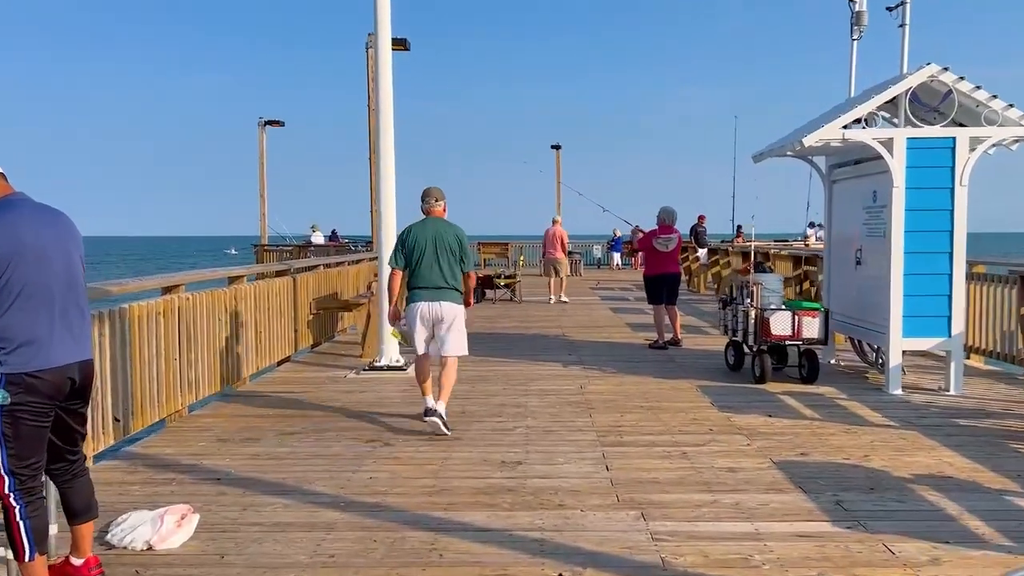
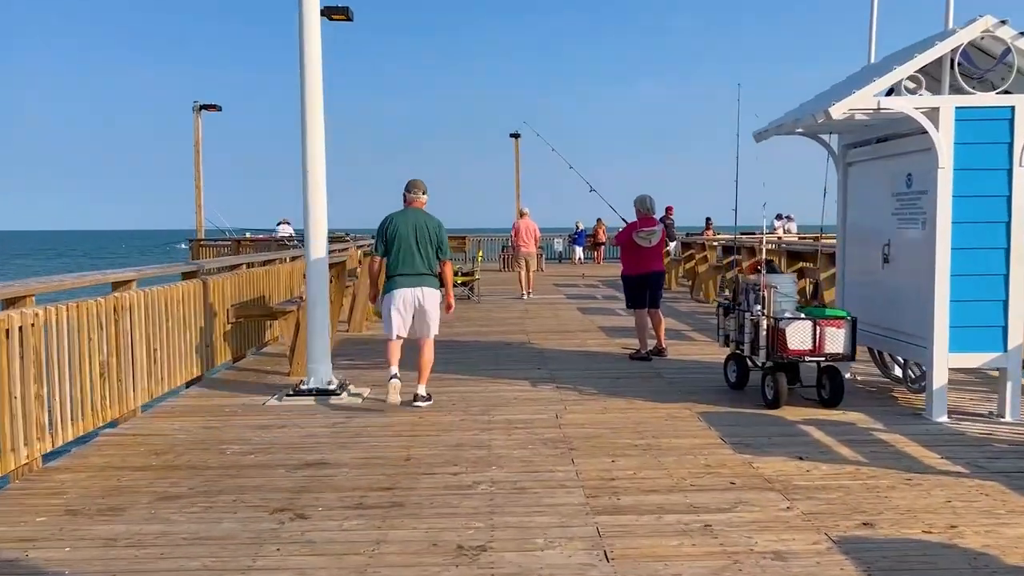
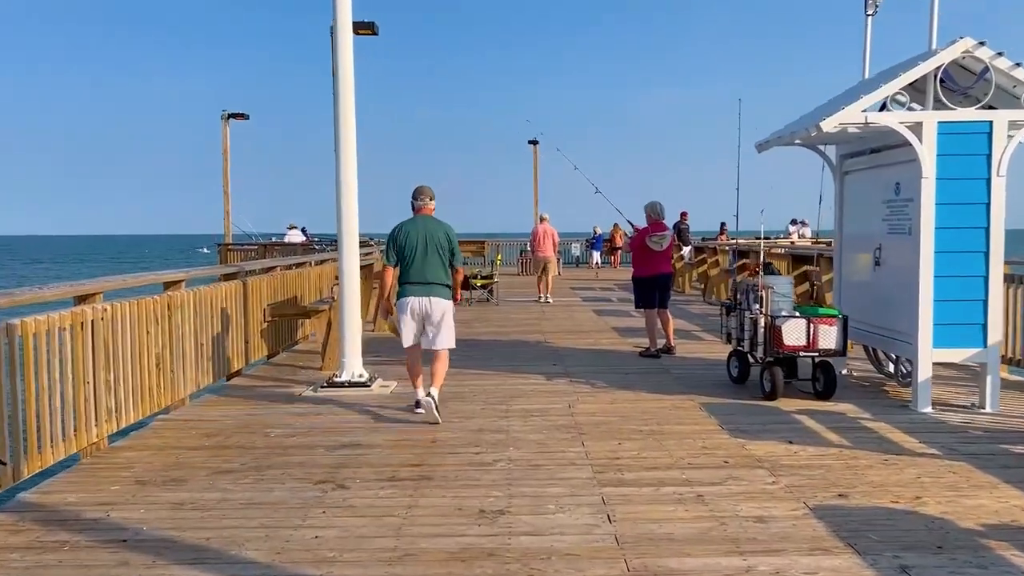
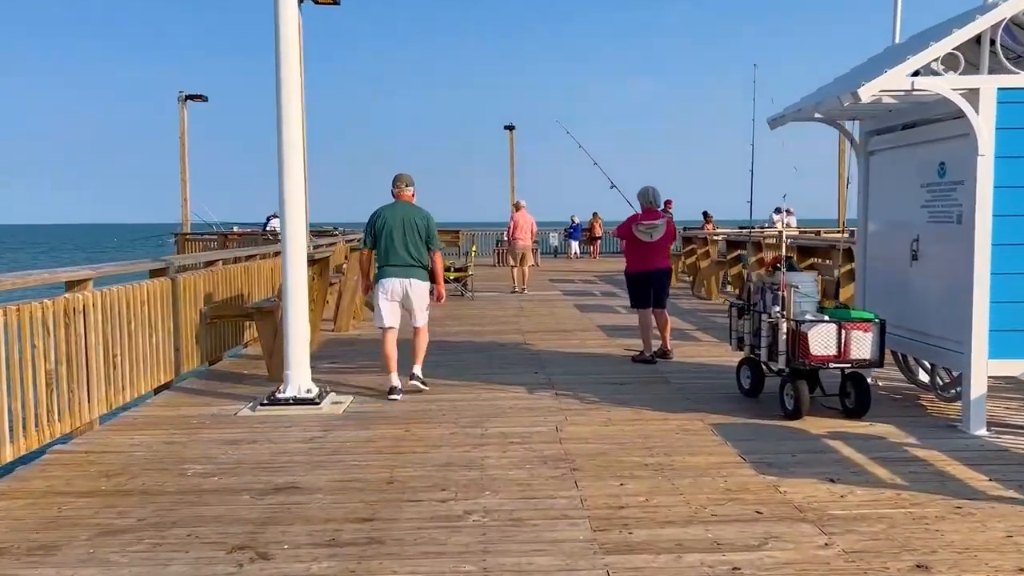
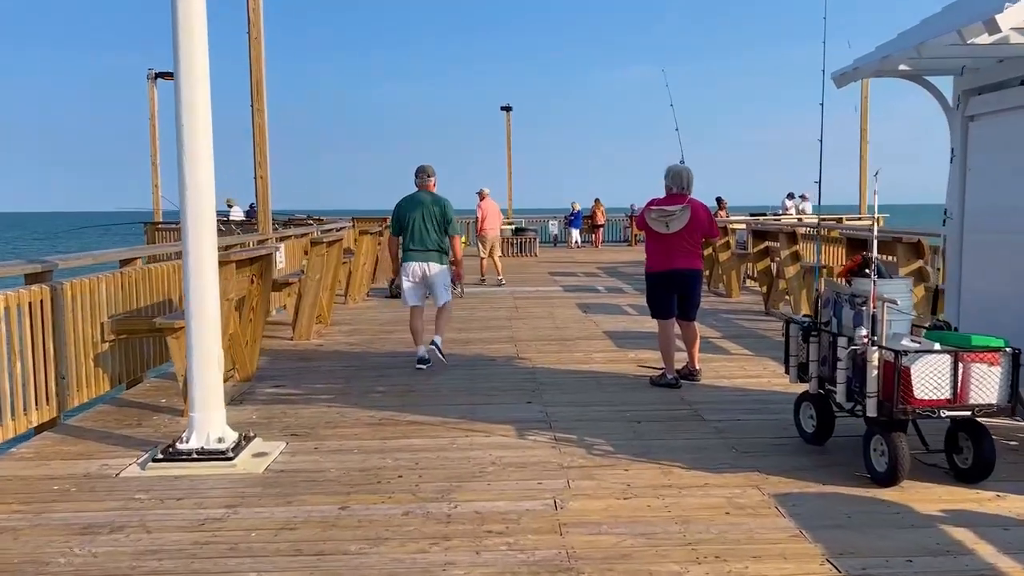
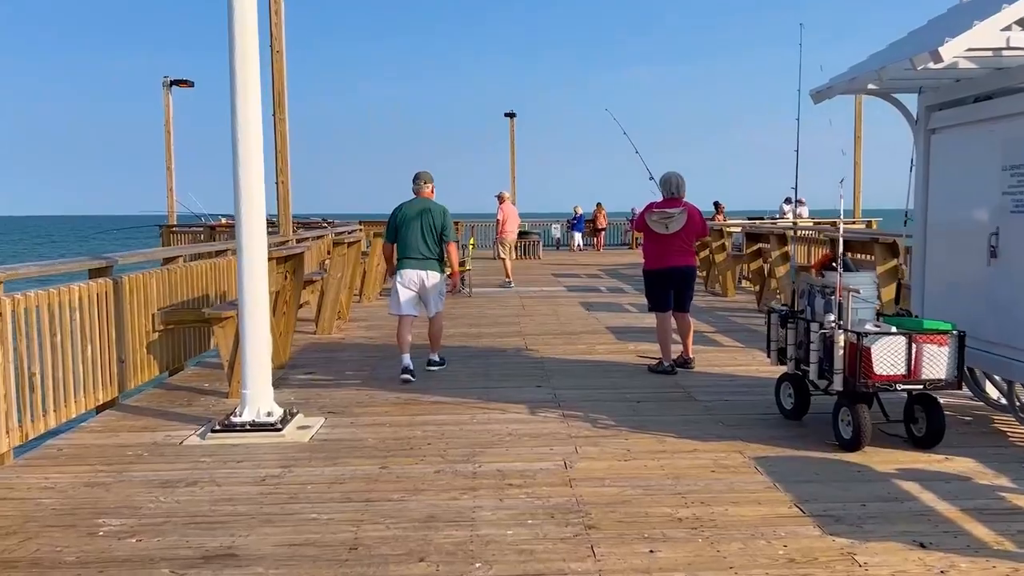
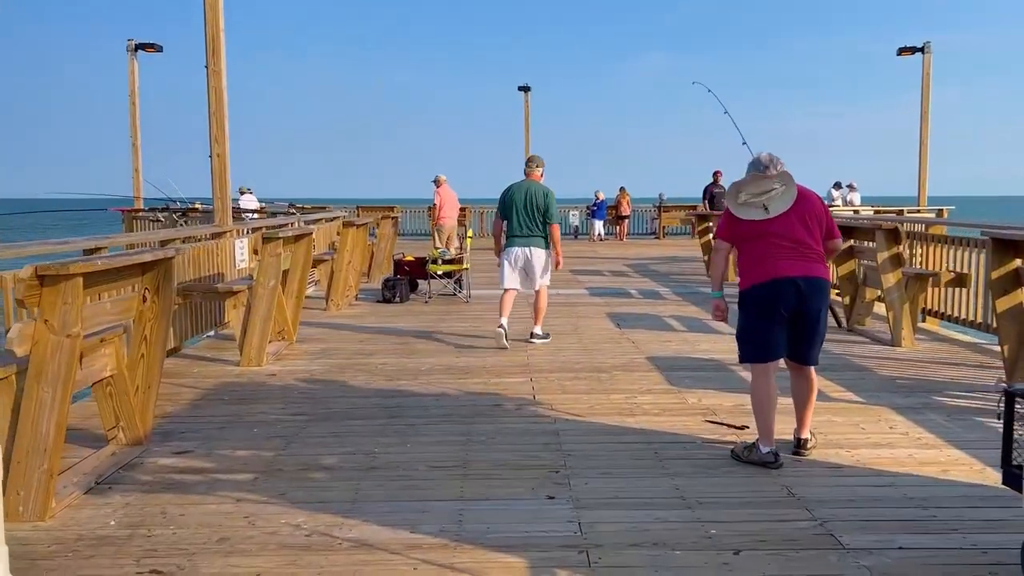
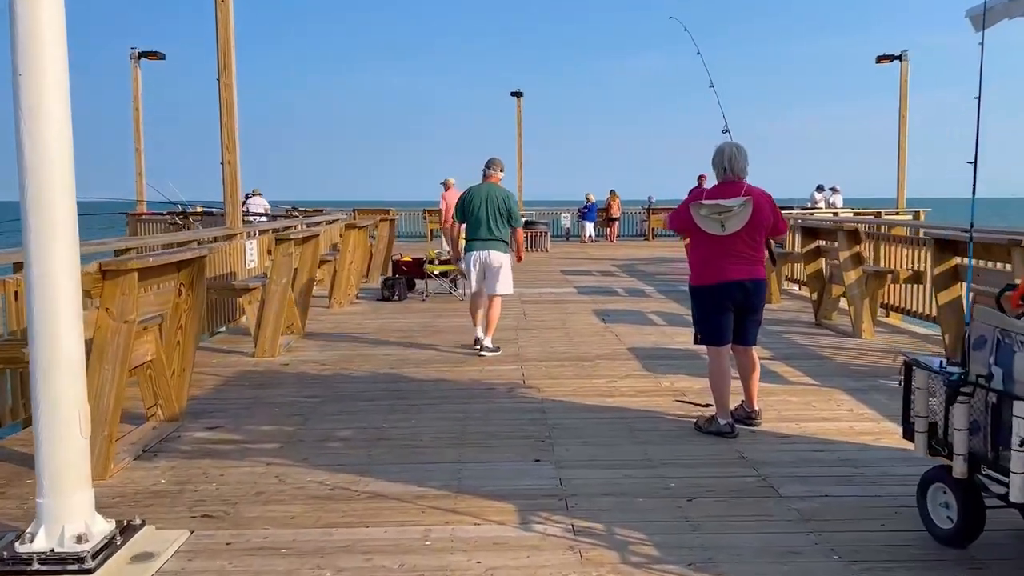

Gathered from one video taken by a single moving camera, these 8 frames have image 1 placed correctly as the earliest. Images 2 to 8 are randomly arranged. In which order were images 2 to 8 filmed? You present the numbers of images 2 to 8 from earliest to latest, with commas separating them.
3, 2, 4, 6, 5, 8, 7
